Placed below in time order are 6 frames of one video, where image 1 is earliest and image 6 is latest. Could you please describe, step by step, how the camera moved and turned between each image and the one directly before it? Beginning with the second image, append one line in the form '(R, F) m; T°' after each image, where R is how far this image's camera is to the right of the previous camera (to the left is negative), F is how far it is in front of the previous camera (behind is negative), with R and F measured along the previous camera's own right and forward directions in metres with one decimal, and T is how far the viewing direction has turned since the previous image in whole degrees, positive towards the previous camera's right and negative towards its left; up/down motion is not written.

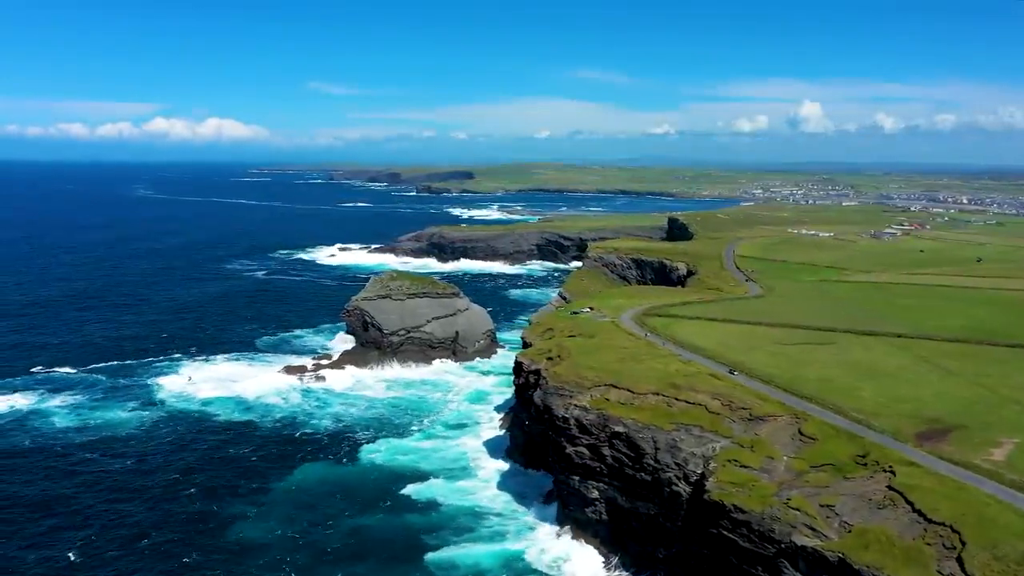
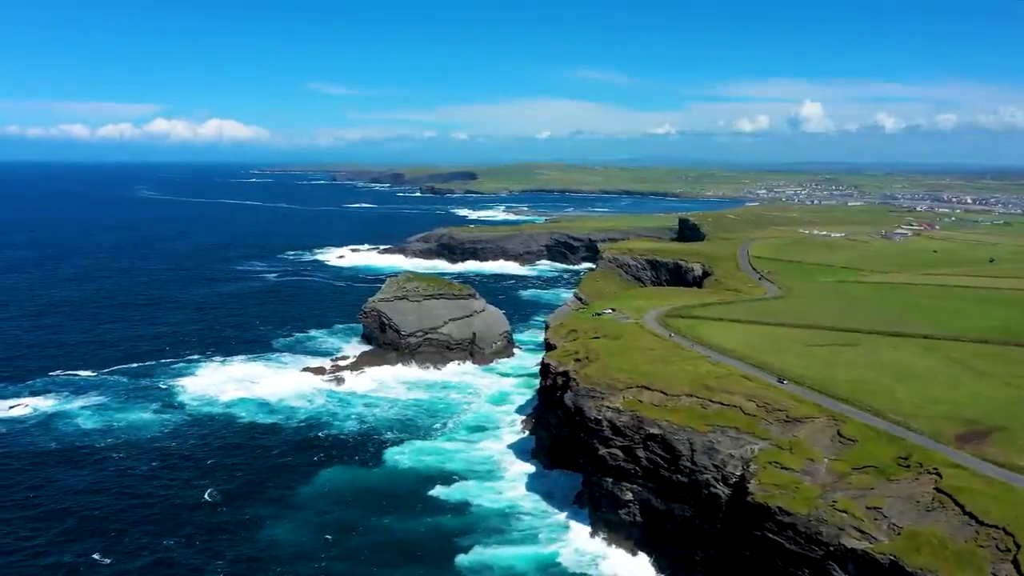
(-1.7, 0.0) m; 0°
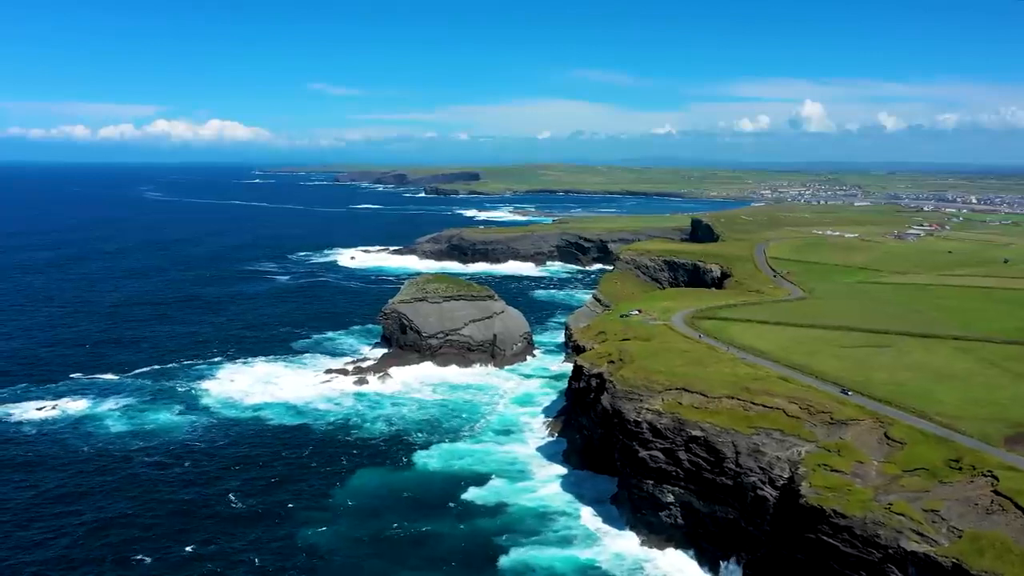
(-2.1, 0.0) m; 0°
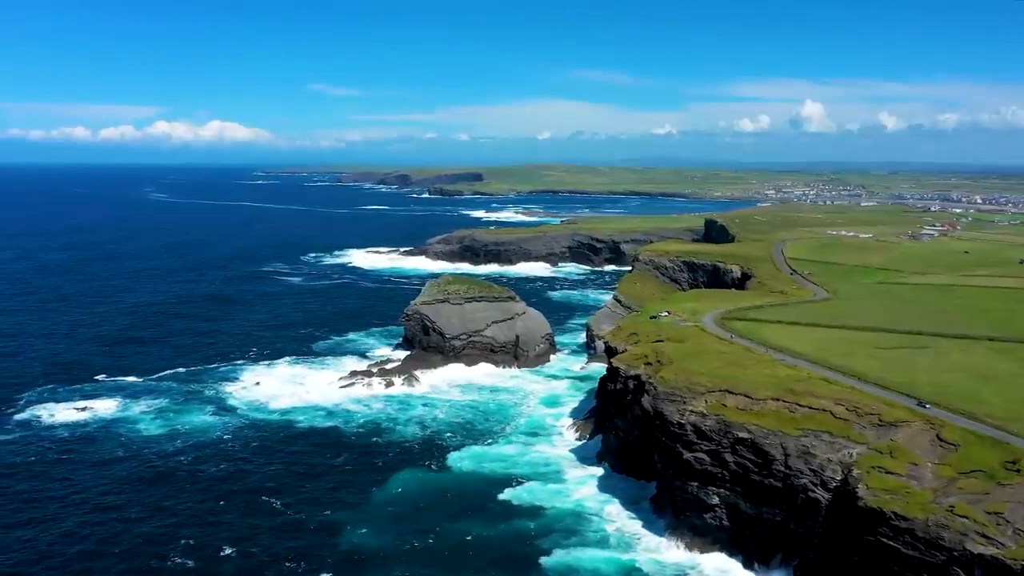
(-2.3, 0.0) m; 0°
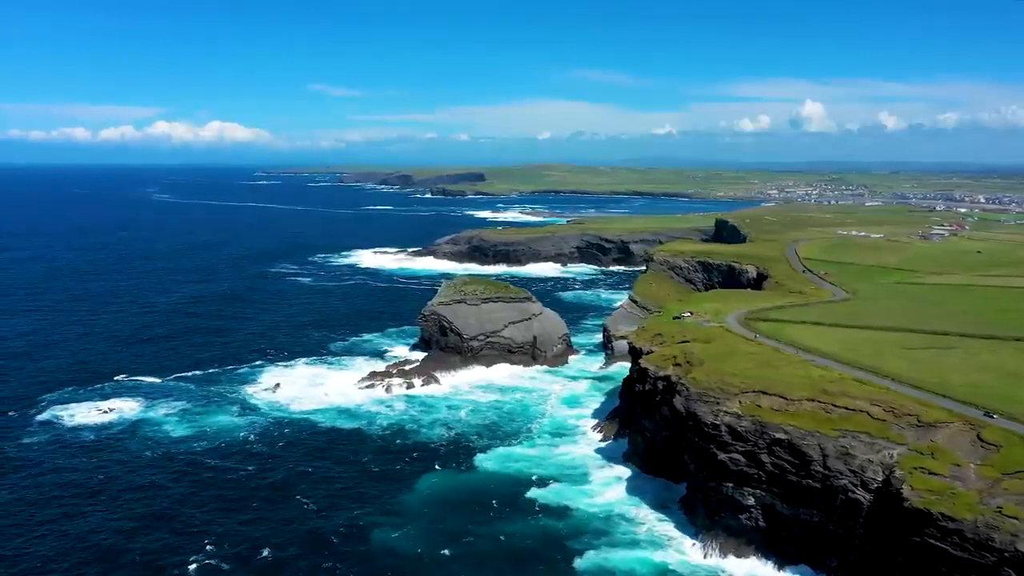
(-1.8, 0.0) m; 0°
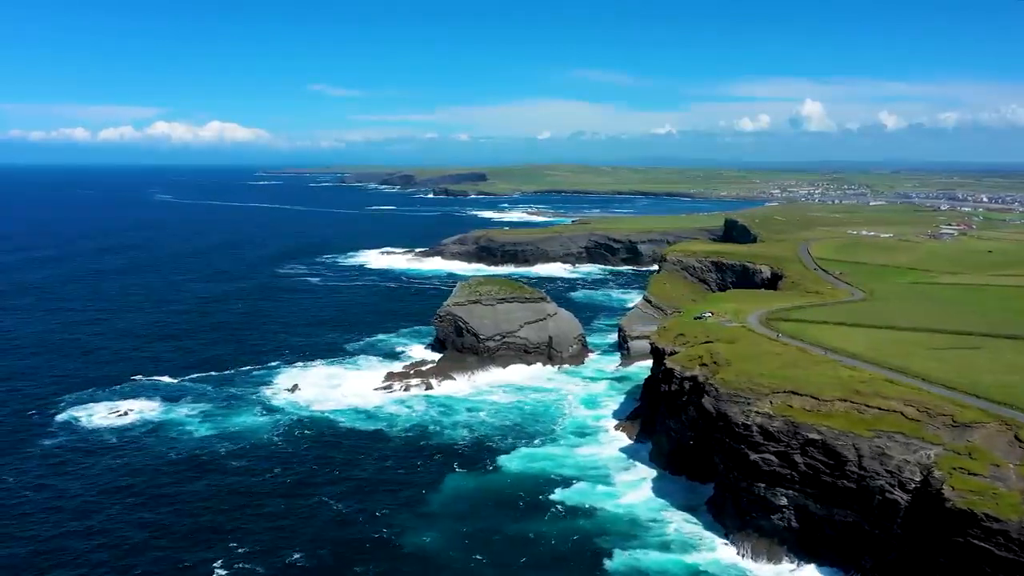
(-1.7, +0.1) m; 0°
